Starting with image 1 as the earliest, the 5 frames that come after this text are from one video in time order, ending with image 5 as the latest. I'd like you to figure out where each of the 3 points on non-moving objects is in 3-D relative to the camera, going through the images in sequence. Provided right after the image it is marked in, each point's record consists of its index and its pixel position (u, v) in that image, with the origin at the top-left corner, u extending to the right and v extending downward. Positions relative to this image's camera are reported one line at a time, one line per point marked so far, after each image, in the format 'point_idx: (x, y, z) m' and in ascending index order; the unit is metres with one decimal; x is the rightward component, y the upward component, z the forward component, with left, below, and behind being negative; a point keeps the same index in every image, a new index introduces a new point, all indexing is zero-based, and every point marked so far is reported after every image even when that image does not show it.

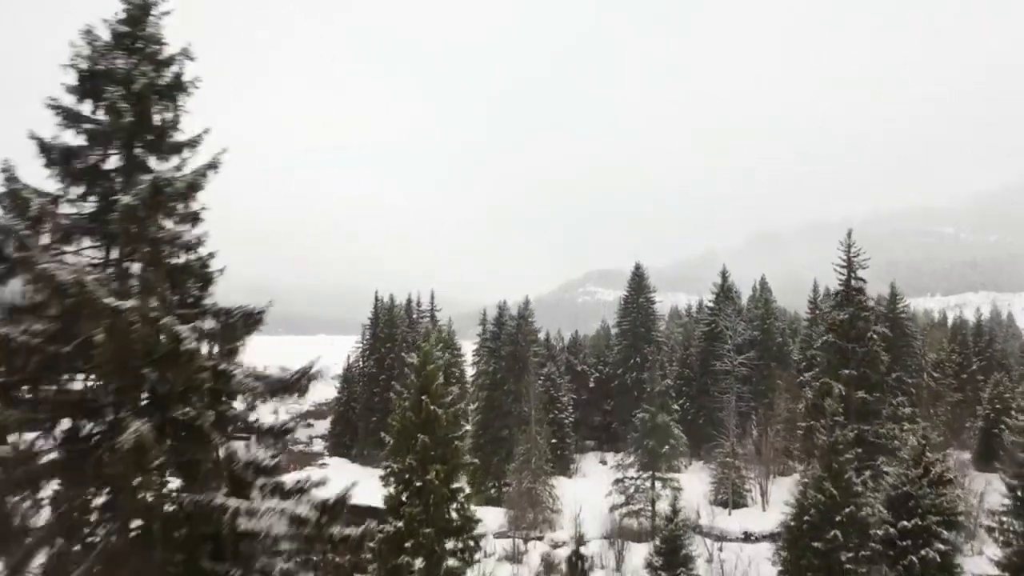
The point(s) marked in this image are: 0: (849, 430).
0: (+12.2, -5.2, +19.8) m
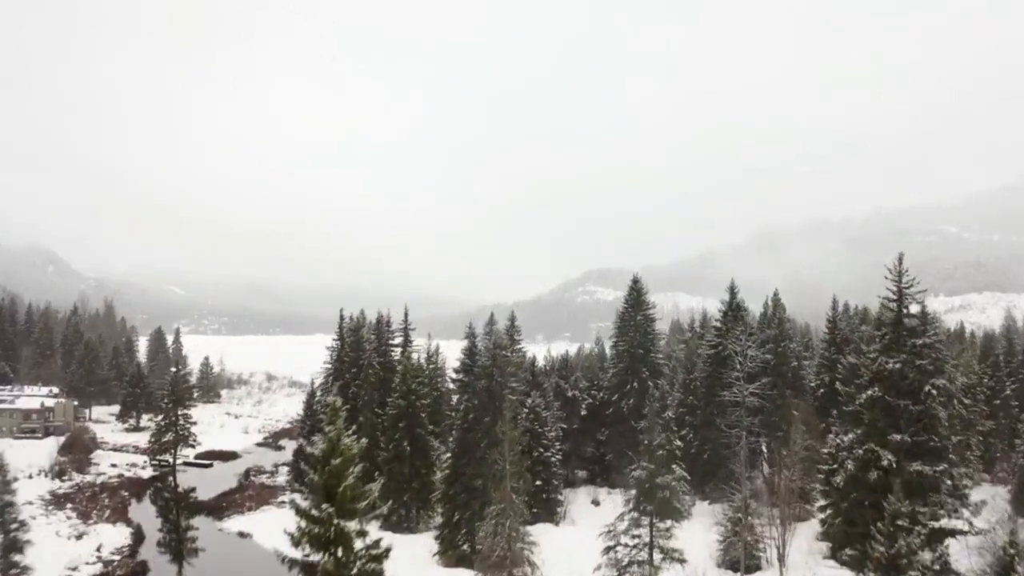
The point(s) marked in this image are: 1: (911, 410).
0: (+10.9, -6.5, +14.9) m
1: (+13.1, -4.0, +17.9) m
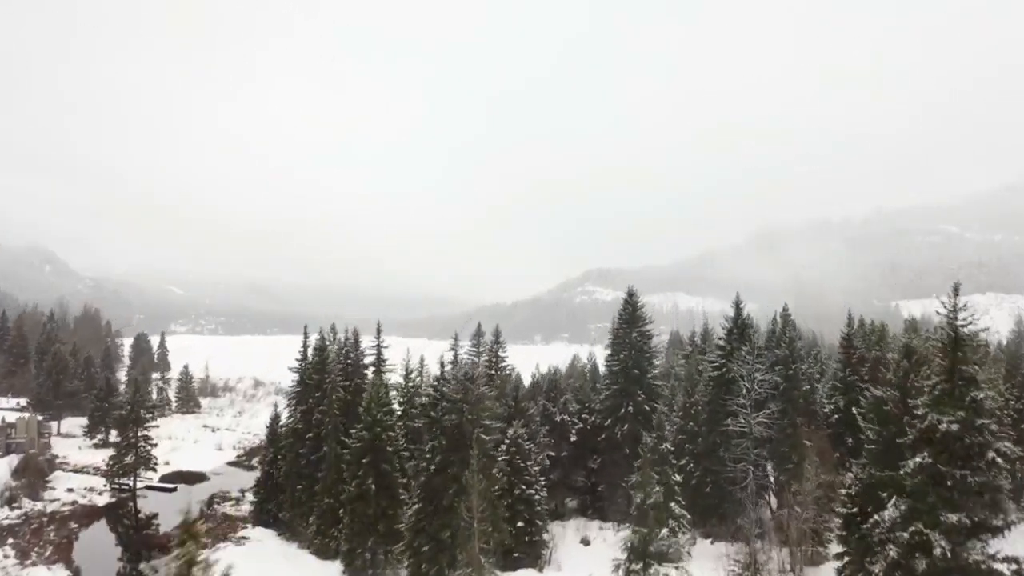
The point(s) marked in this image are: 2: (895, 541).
0: (+9.7, -7.5, +11.2) m
1: (+11.9, -5.0, +14.1) m
2: (+11.0, -7.0, +15.6) m
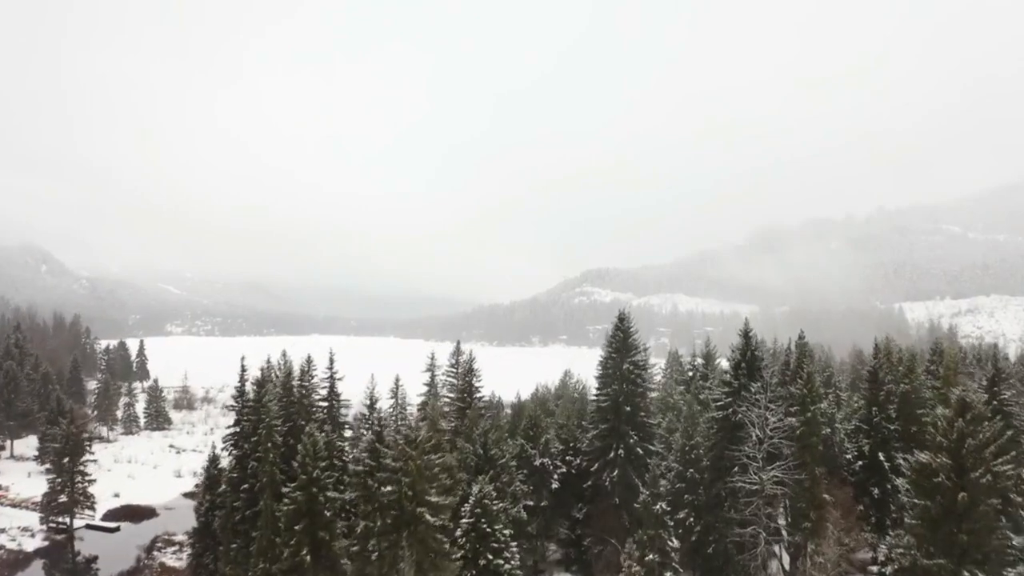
0: (+8.0, -9.0, +6.1) m
1: (+10.2, -6.4, +9.1) m
2: (+9.4, -8.4, +10.6) m
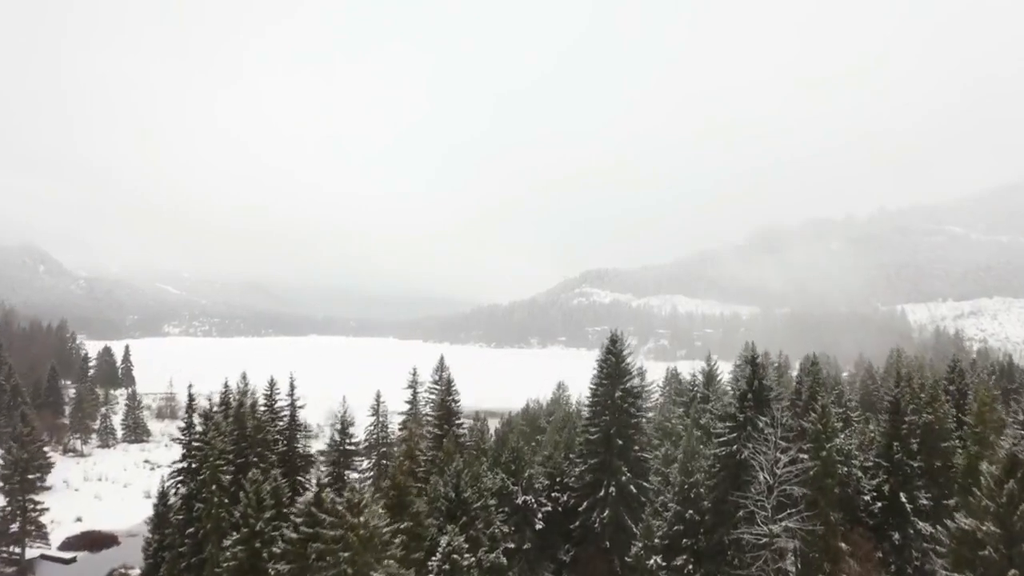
0: (+6.9, -10.0, +2.9) m
1: (+9.1, -7.5, +5.9) m
2: (+8.3, -9.4, +7.4) m
